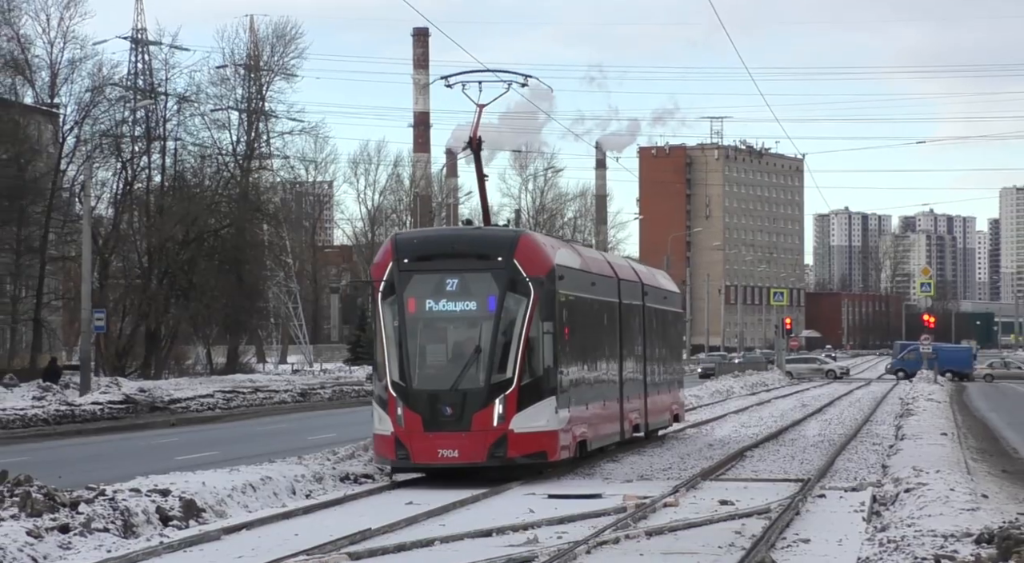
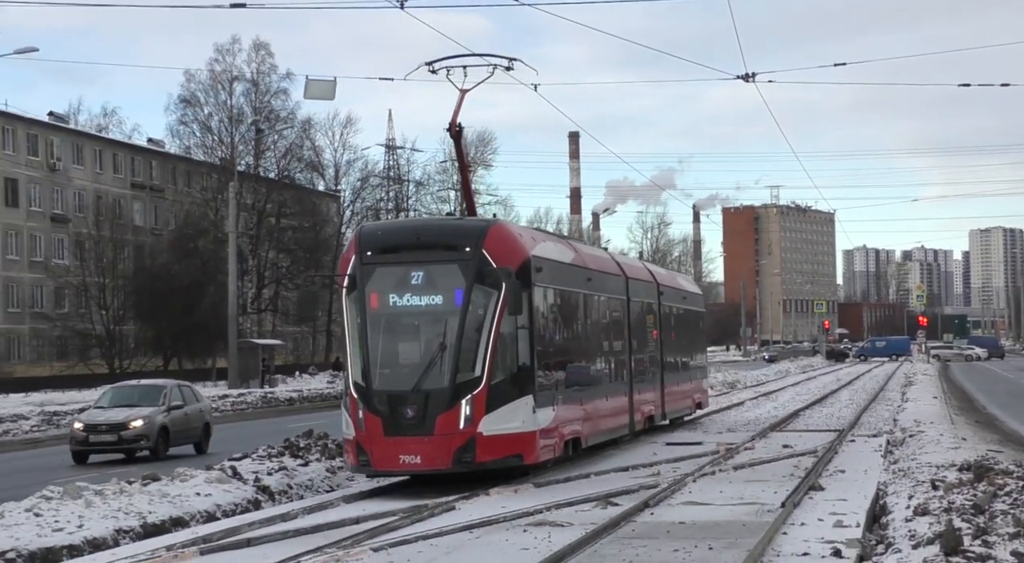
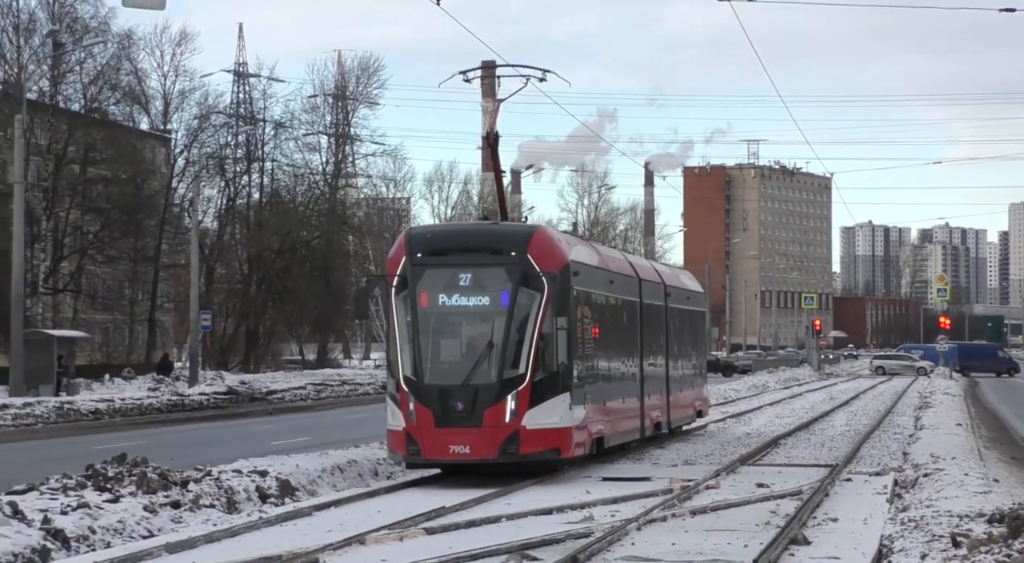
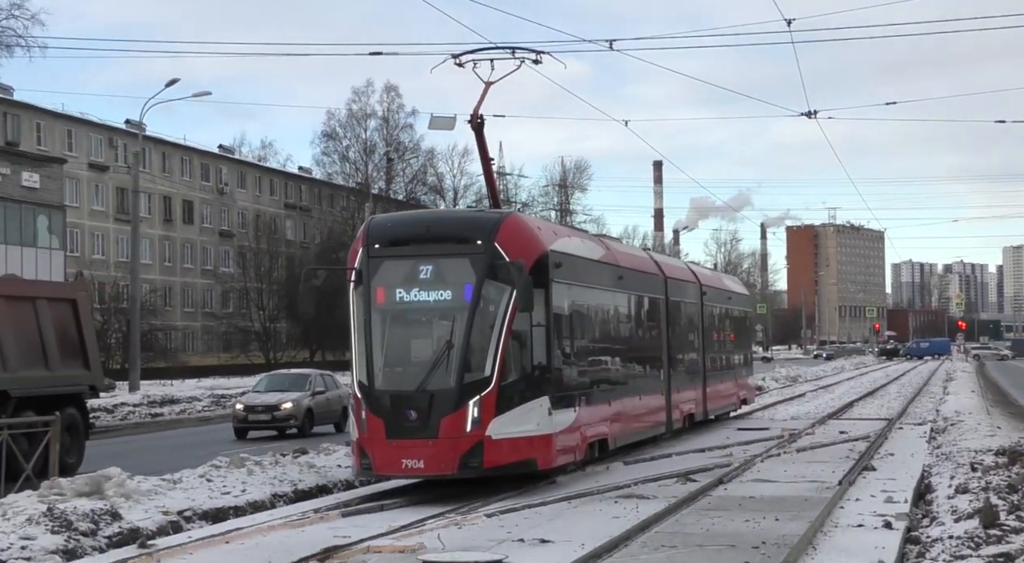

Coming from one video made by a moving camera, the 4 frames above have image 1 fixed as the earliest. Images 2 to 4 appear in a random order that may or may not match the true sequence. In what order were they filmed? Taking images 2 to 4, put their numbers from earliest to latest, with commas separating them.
3, 2, 4
